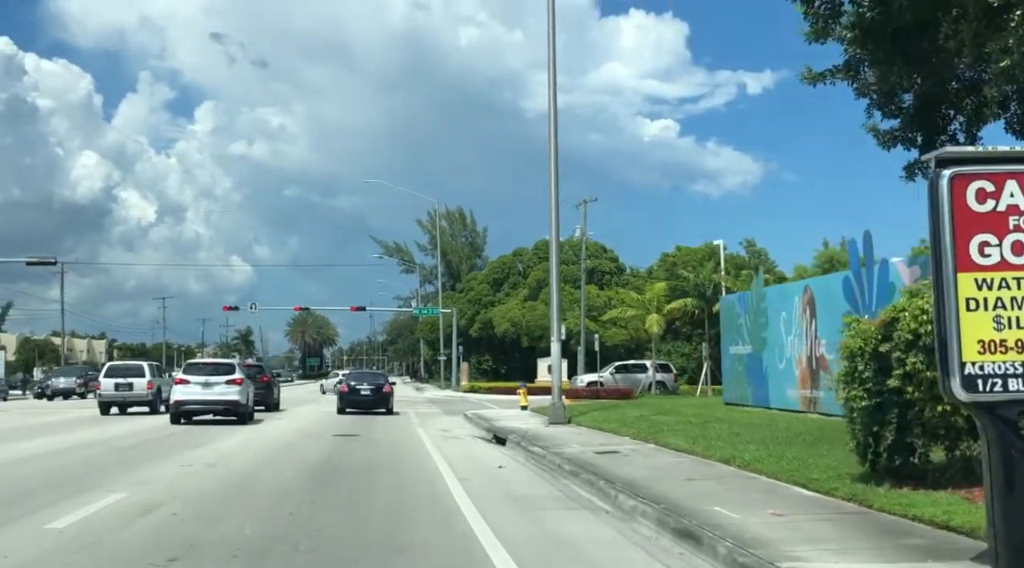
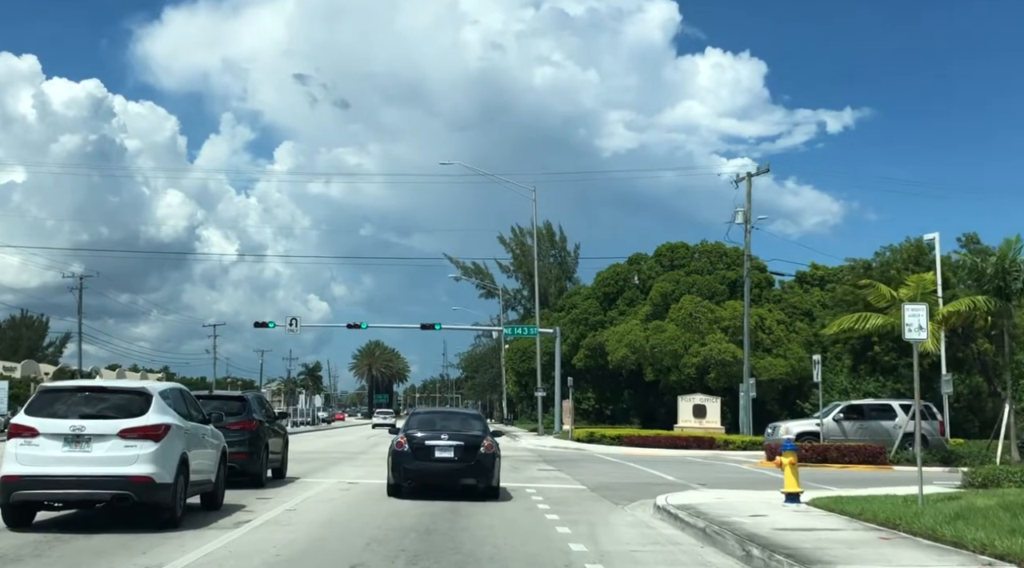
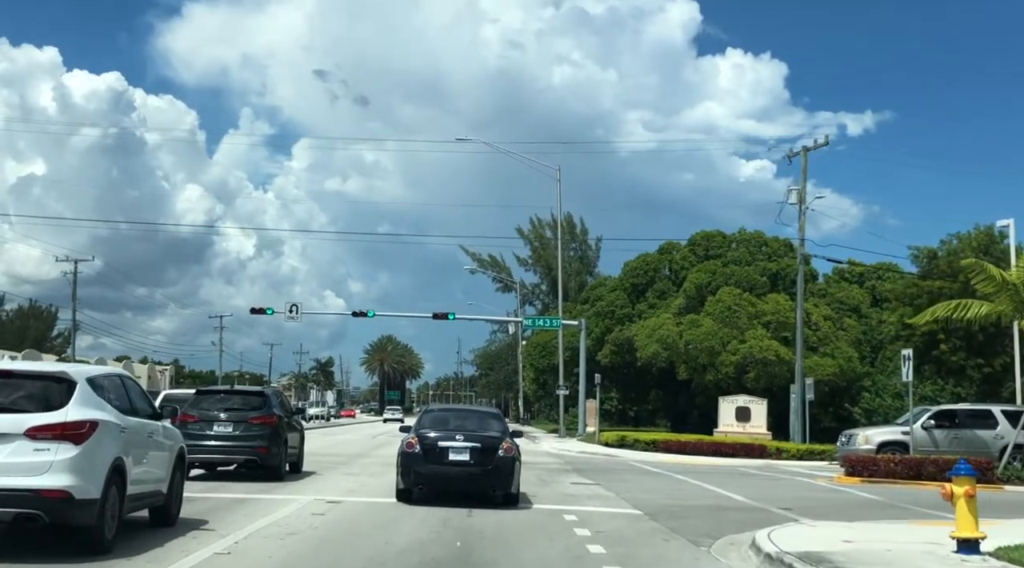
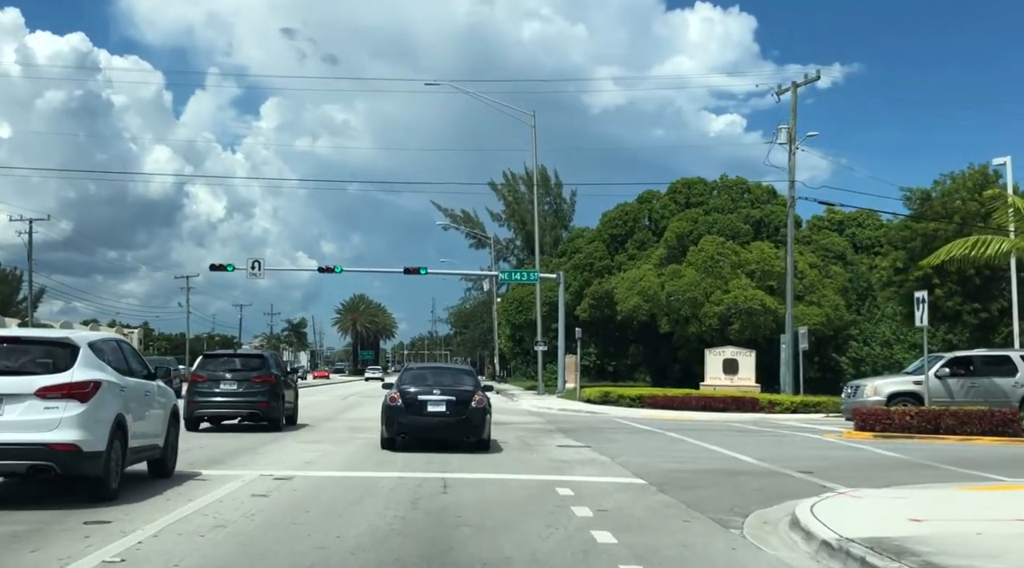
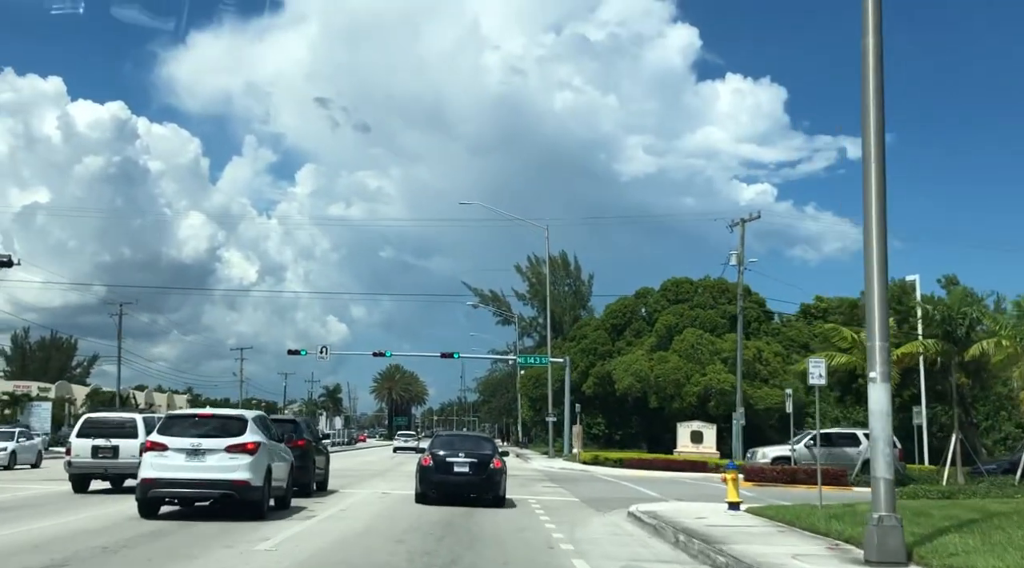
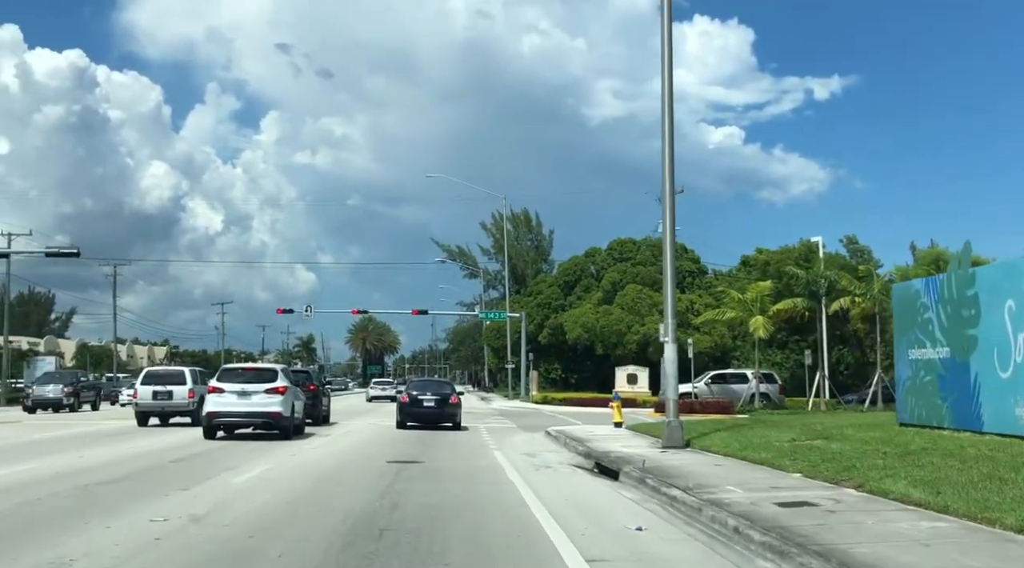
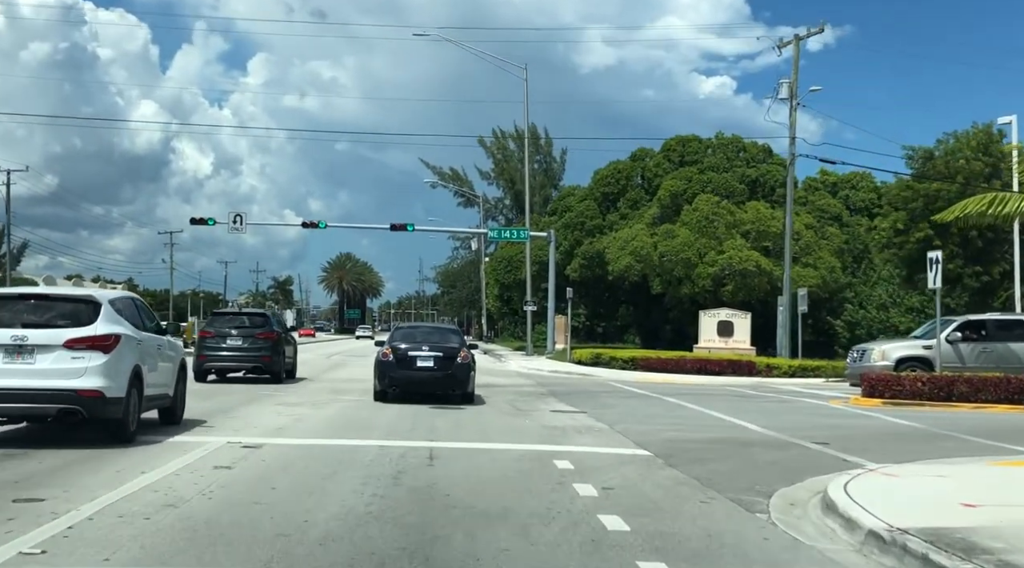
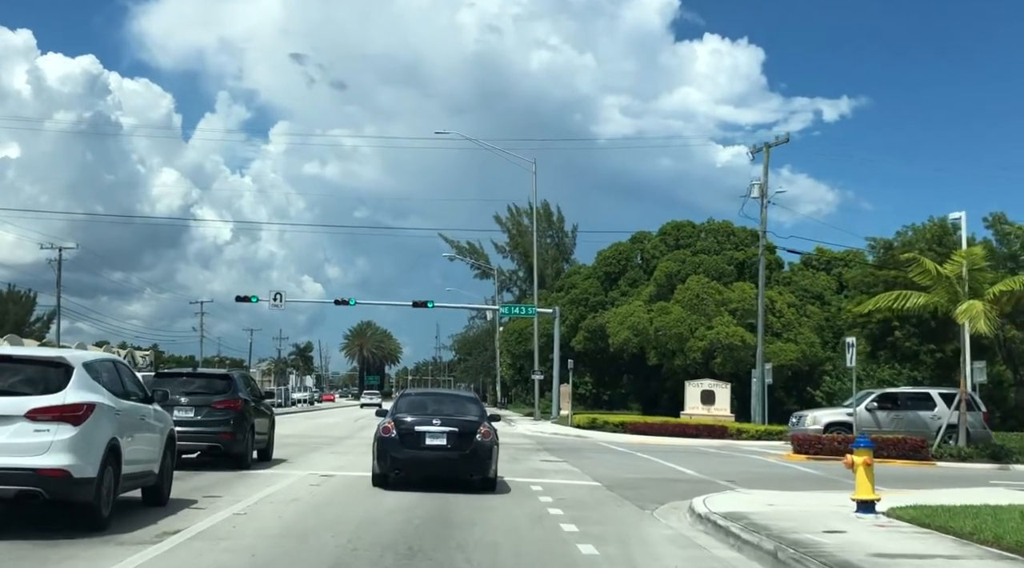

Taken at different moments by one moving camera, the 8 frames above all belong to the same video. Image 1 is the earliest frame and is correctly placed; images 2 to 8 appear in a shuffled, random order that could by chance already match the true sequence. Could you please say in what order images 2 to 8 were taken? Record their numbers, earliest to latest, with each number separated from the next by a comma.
6, 5, 2, 8, 3, 4, 7
